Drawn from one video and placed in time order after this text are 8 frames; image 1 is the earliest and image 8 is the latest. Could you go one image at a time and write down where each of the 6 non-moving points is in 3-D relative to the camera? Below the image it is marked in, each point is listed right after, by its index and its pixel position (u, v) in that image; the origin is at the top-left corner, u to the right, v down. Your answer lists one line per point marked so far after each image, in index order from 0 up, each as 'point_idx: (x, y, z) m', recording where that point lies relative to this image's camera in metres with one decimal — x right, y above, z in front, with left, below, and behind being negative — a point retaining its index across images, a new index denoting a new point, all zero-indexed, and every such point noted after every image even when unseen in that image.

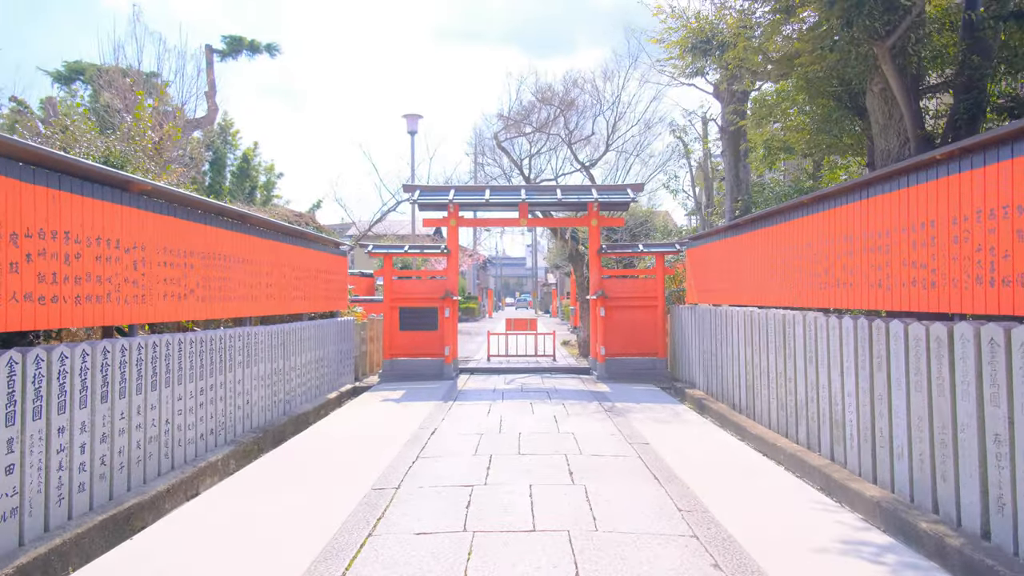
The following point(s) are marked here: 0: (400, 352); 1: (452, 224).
0: (-2.2, -1.3, +12.8) m
1: (-1.2, +1.3, +13.1) m
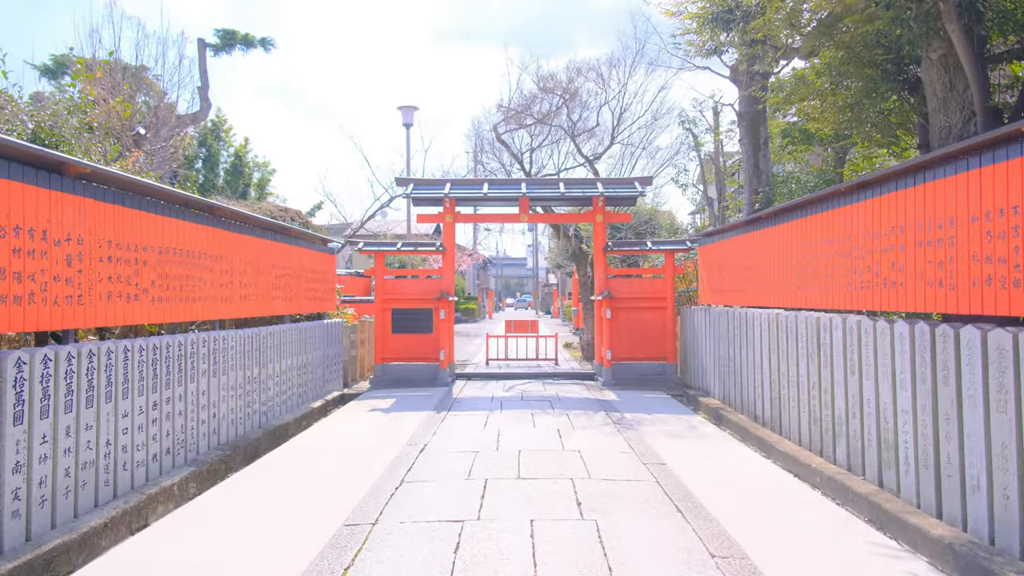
0: (-2.2, -1.3, +12.0) m
1: (-1.2, +1.3, +12.4) m
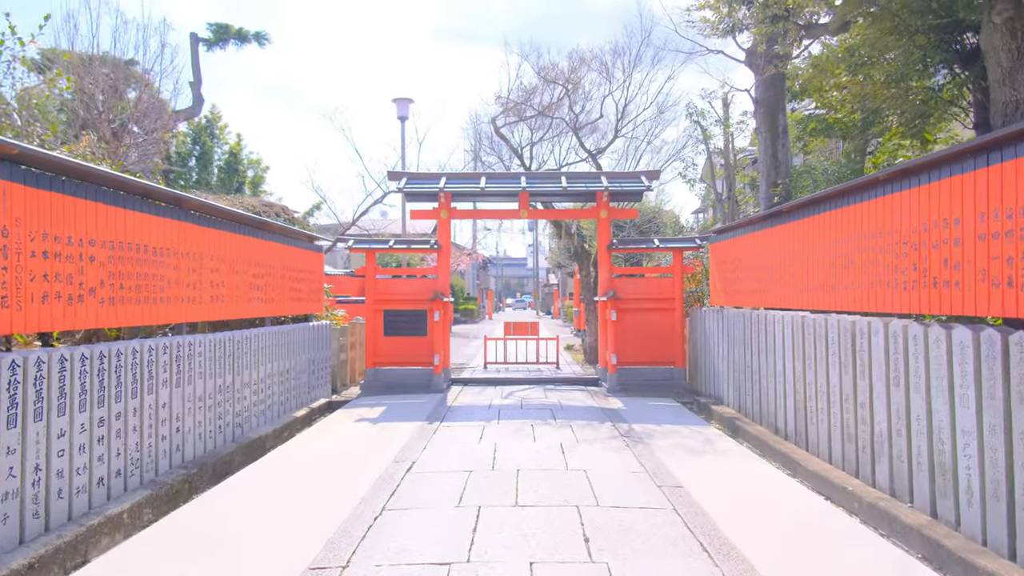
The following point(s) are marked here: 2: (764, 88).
0: (-2.3, -1.3, +11.4) m
1: (-1.3, +1.3, +11.7) m
2: (+3.4, +2.7, +8.7) m
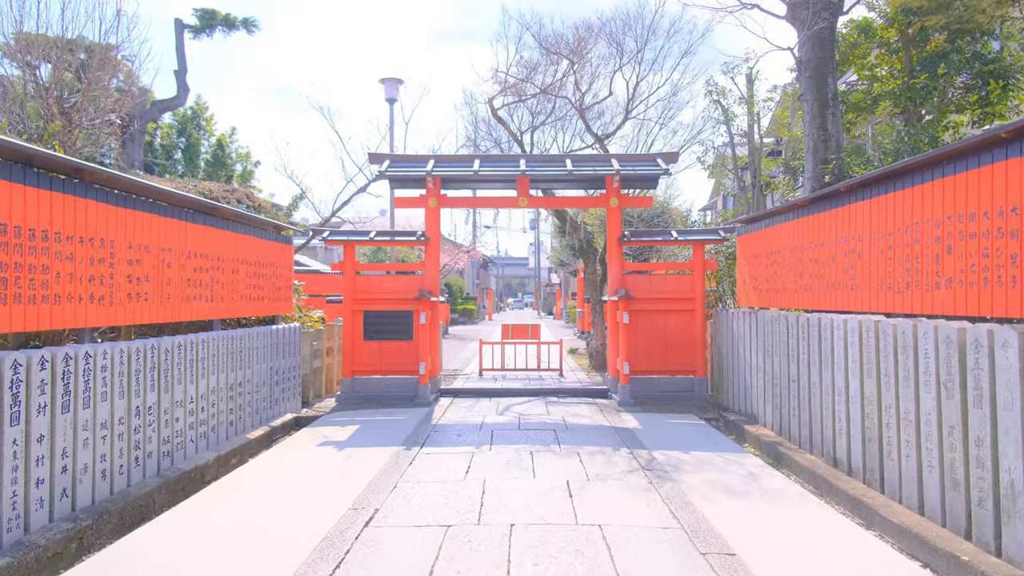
0: (-2.3, -1.2, +10.0) m
1: (-1.3, +1.4, +10.3) m
2: (+3.4, +2.7, +7.3) m
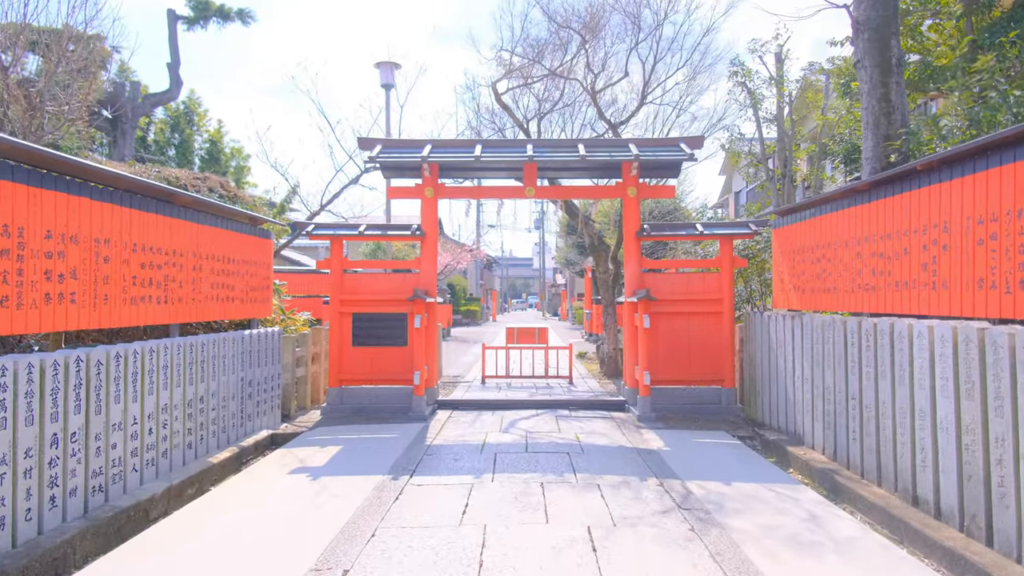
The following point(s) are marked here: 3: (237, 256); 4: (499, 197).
0: (-2.2, -1.2, +8.9) m
1: (-1.2, +1.4, +9.3) m
2: (+3.4, +2.7, +6.2) m
3: (-3.2, +0.4, +7.5) m
4: (-0.2, +1.3, +9.3) m
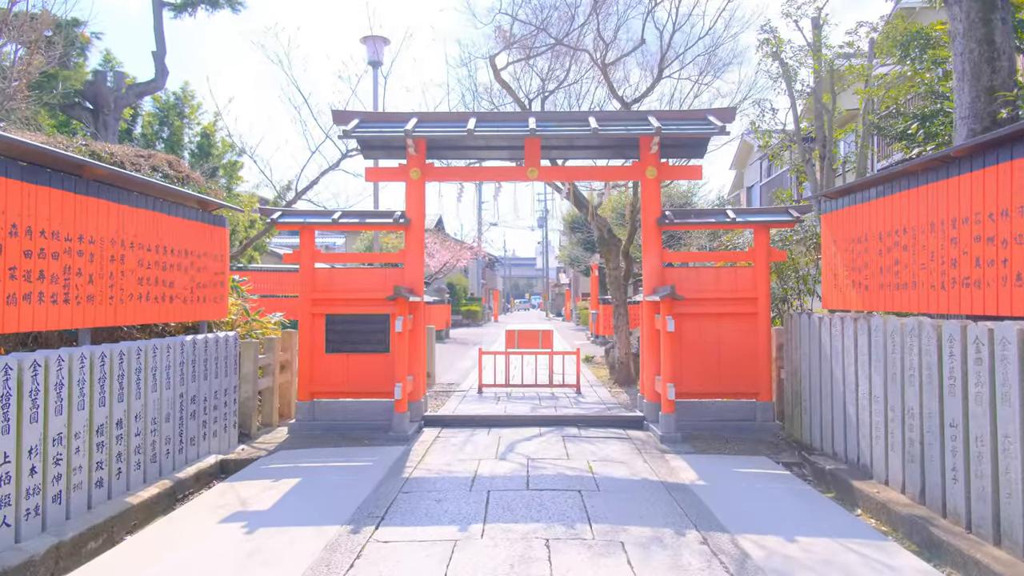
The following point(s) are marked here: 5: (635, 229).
0: (-2.2, -1.2, +7.7) m
1: (-1.2, +1.4, +8.0) m
2: (+3.4, +2.8, +4.9) m
3: (-3.2, +0.4, +6.2) m
4: (-0.2, +1.4, +8.0) m
5: (+2.3, +1.1, +12.2) m
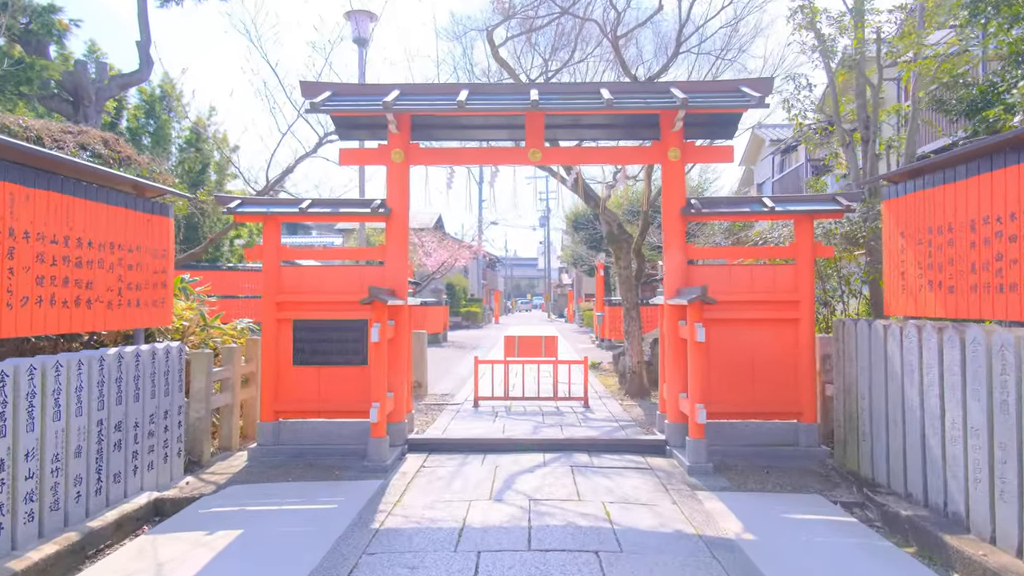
0: (-2.2, -1.2, +6.5) m
1: (-1.2, +1.4, +6.8) m
2: (+3.4, +2.7, +3.8) m
3: (-3.2, +0.4, +5.1) m
4: (-0.2, +1.3, +6.9) m
5: (+2.3, +1.1, +11.0) m
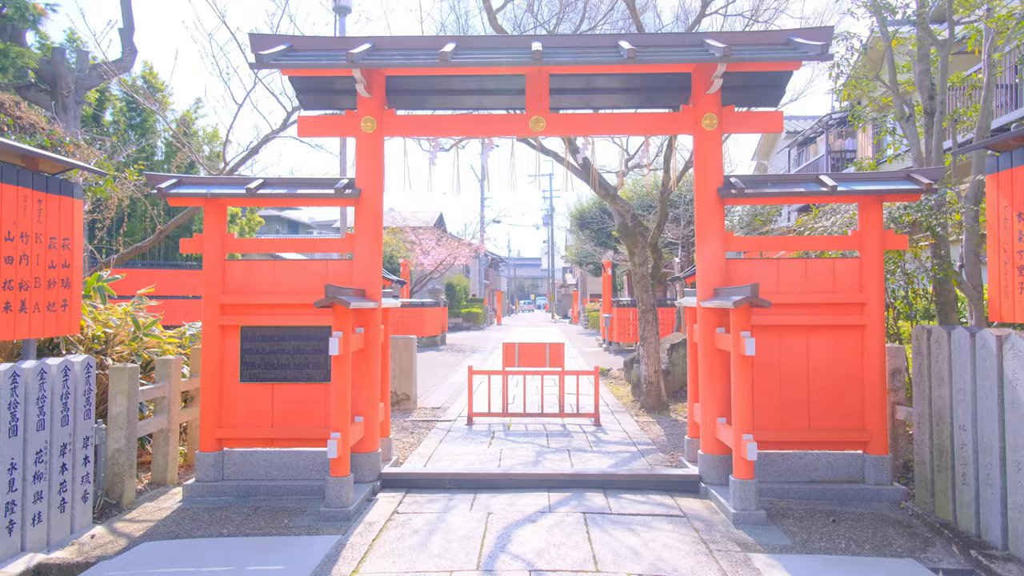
0: (-2.3, -1.2, +5.3) m
1: (-1.3, +1.4, +5.6) m
2: (+3.3, +2.8, +2.5) m
3: (-3.2, +0.4, +3.8) m
4: (-0.2, +1.4, +5.7) m
5: (+2.3, +1.1, +9.8) m
